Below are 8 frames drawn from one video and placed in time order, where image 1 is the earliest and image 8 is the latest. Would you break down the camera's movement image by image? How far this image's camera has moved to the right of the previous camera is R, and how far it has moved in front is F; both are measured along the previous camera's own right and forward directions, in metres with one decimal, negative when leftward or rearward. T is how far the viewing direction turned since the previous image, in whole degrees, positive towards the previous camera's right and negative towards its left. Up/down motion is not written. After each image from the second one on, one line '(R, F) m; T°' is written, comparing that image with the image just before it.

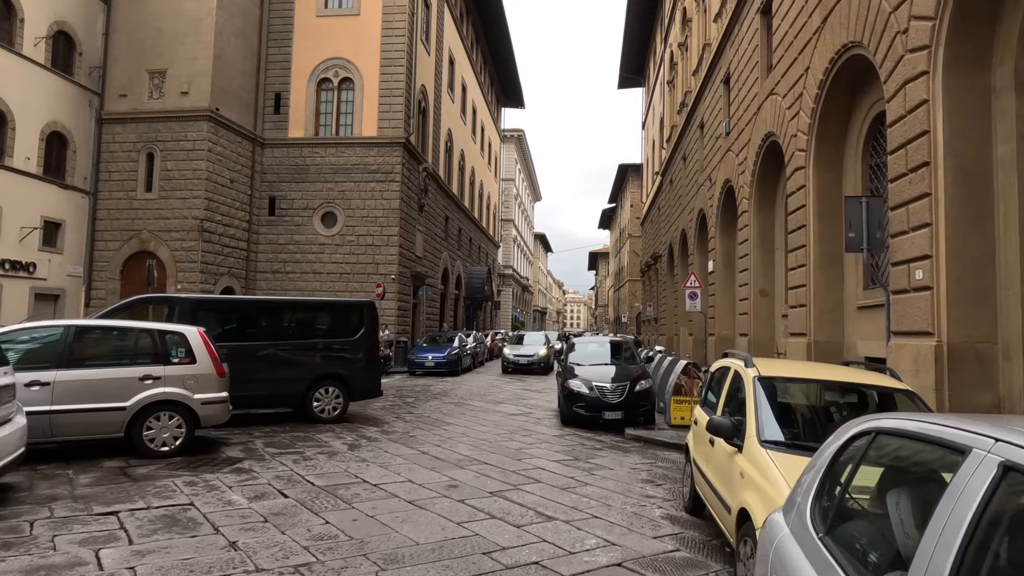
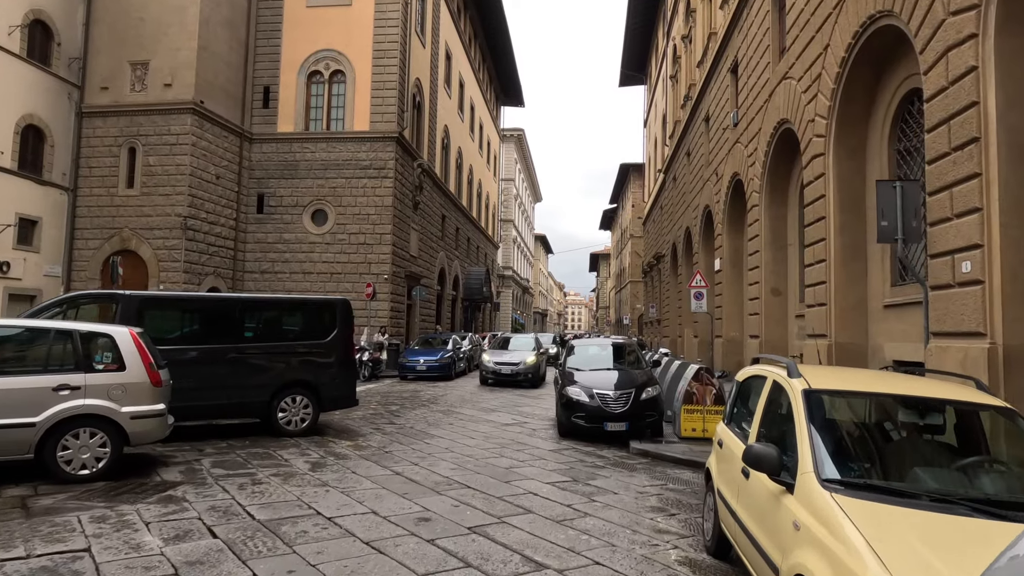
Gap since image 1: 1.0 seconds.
(+0.1, +0.9) m; 0°
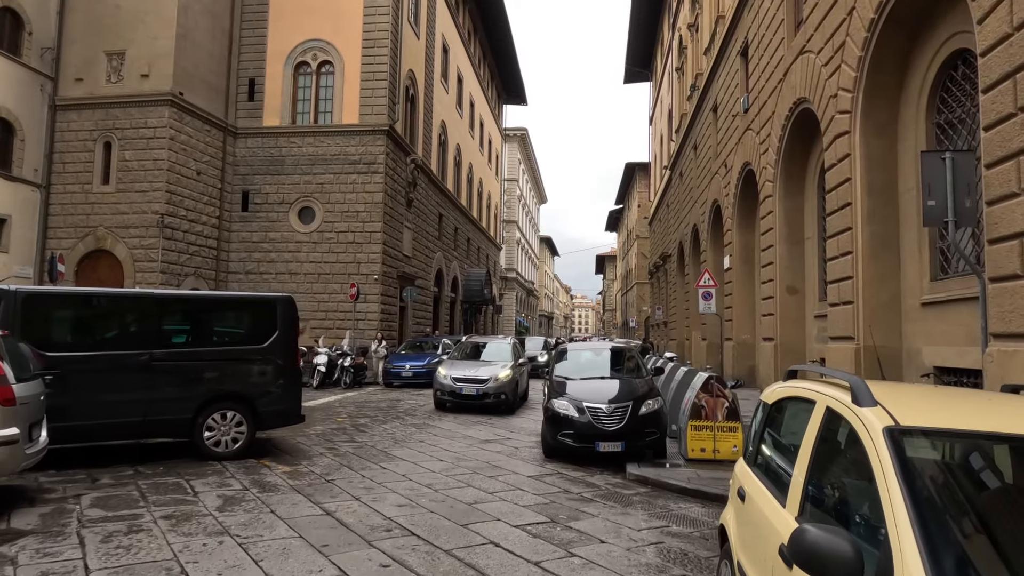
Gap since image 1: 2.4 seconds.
(+0.3, +1.2) m; -1°
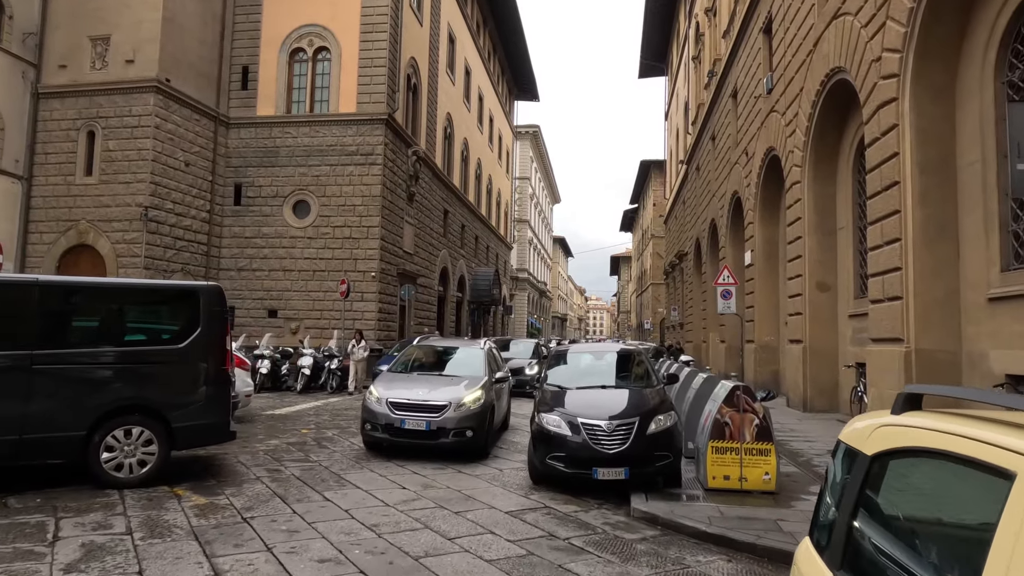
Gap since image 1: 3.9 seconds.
(+0.3, +1.3) m; -1°
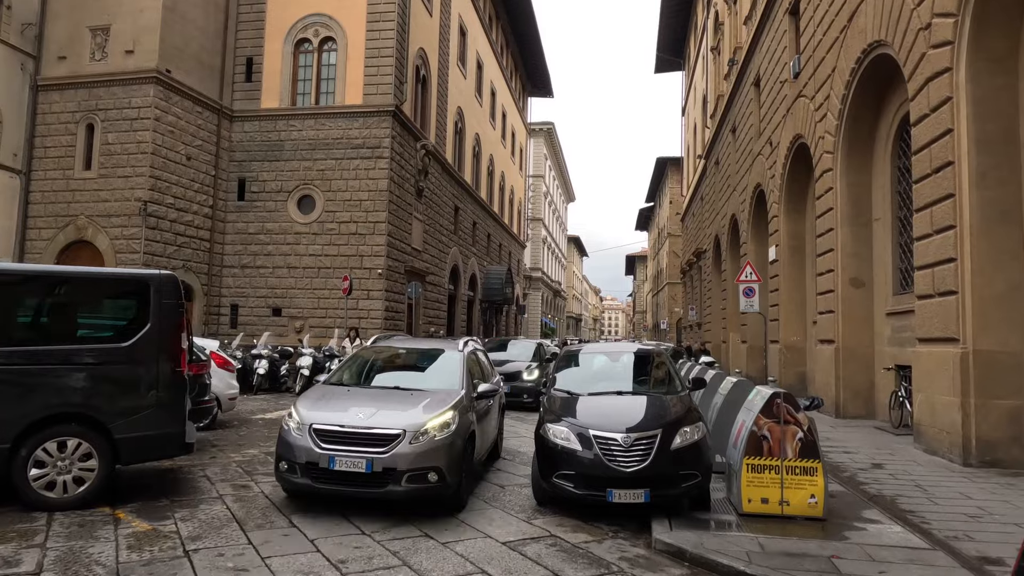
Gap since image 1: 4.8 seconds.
(+0.1, +0.8) m; -1°
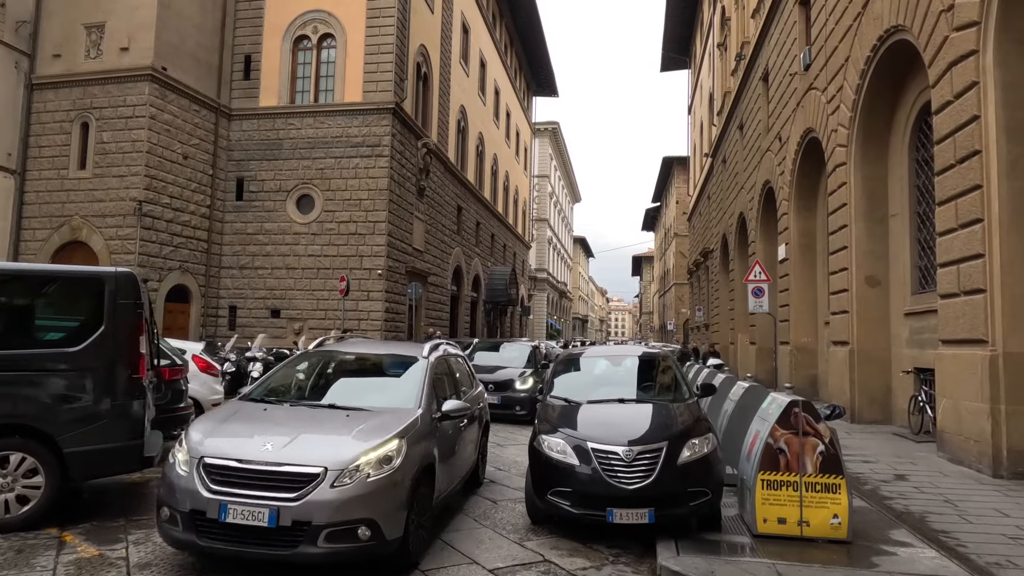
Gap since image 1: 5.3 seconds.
(+0.1, +0.4) m; -1°
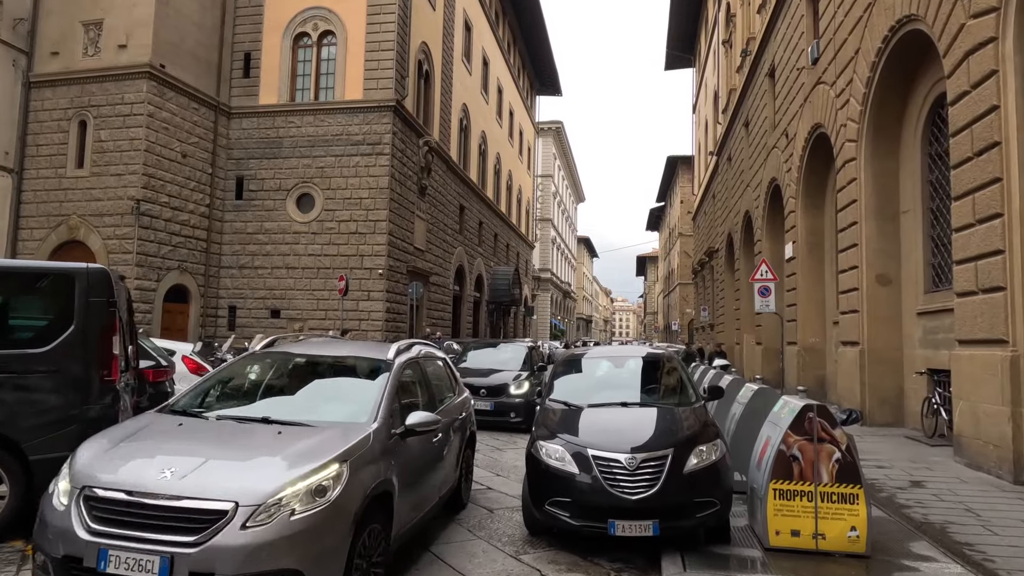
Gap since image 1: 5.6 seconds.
(+0.1, +0.3) m; 0°
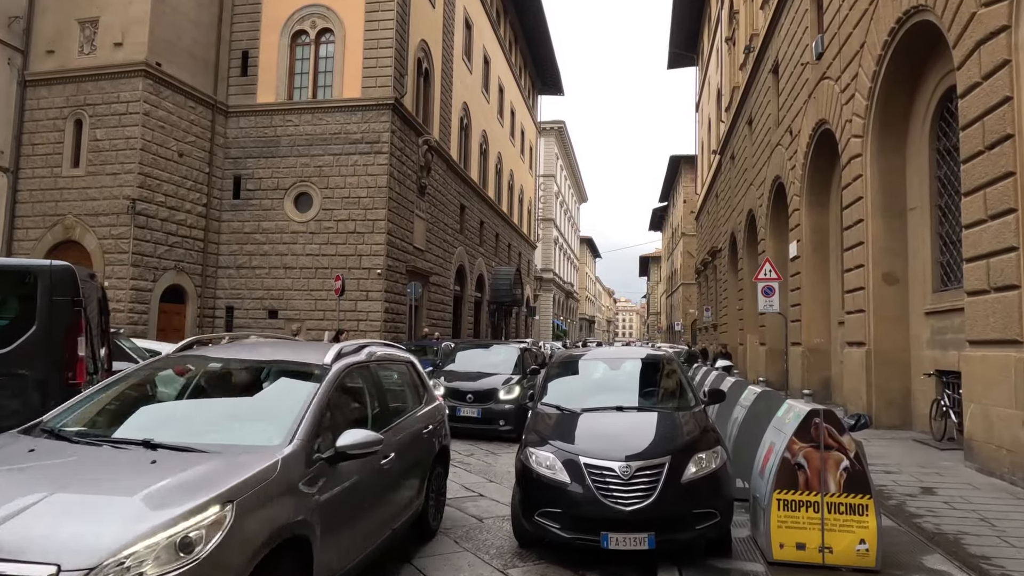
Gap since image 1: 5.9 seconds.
(+0.1, +0.2) m; 0°
